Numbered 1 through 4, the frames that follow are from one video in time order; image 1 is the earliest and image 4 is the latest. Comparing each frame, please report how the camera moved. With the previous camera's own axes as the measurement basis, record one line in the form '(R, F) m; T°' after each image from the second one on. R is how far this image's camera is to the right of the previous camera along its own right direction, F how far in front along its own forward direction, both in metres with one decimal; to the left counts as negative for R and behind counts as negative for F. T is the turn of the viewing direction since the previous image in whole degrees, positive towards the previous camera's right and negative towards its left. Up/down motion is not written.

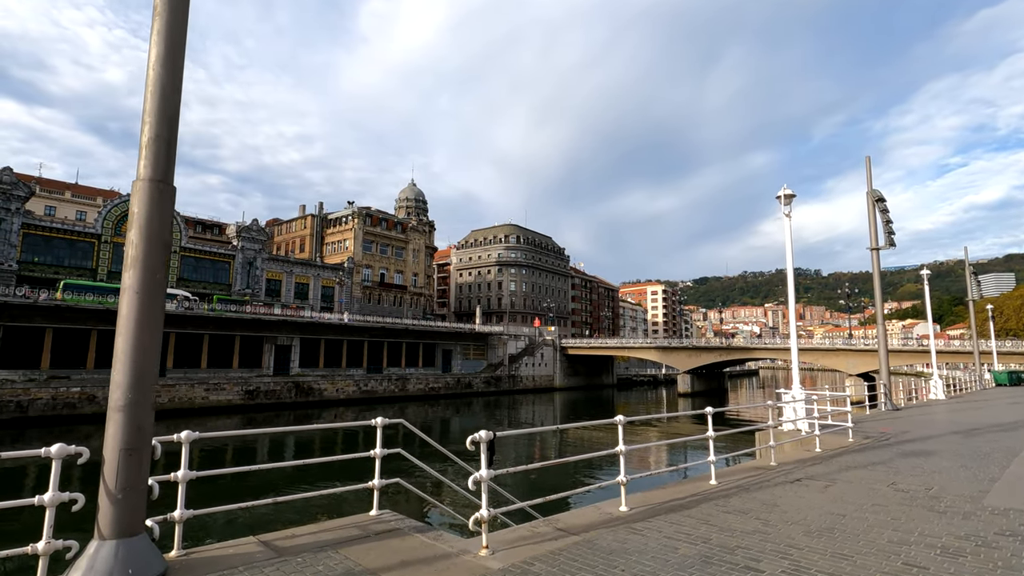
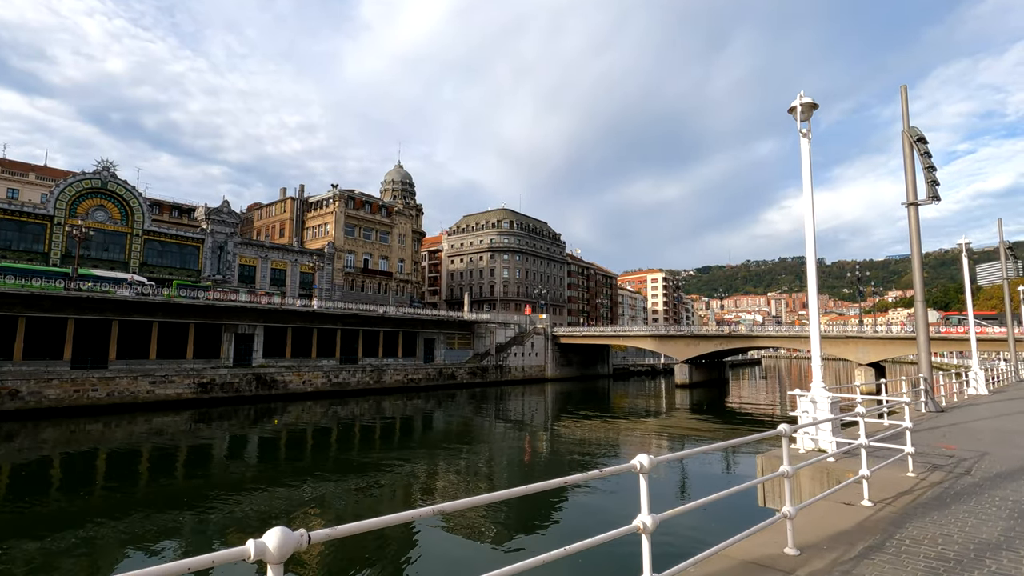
(+1.5, +3.3) m; 0°
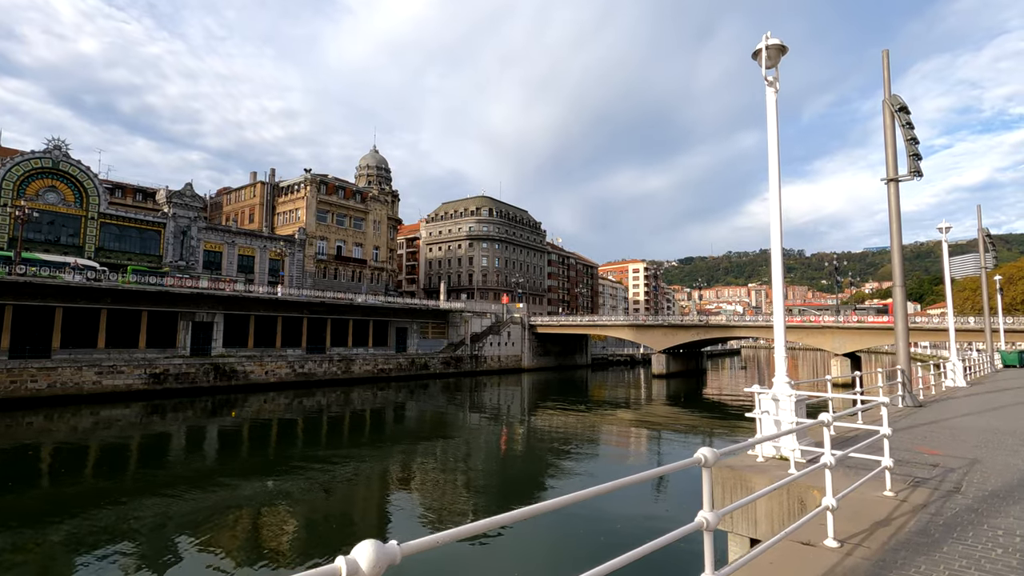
(+0.8, +1.2) m; +2°
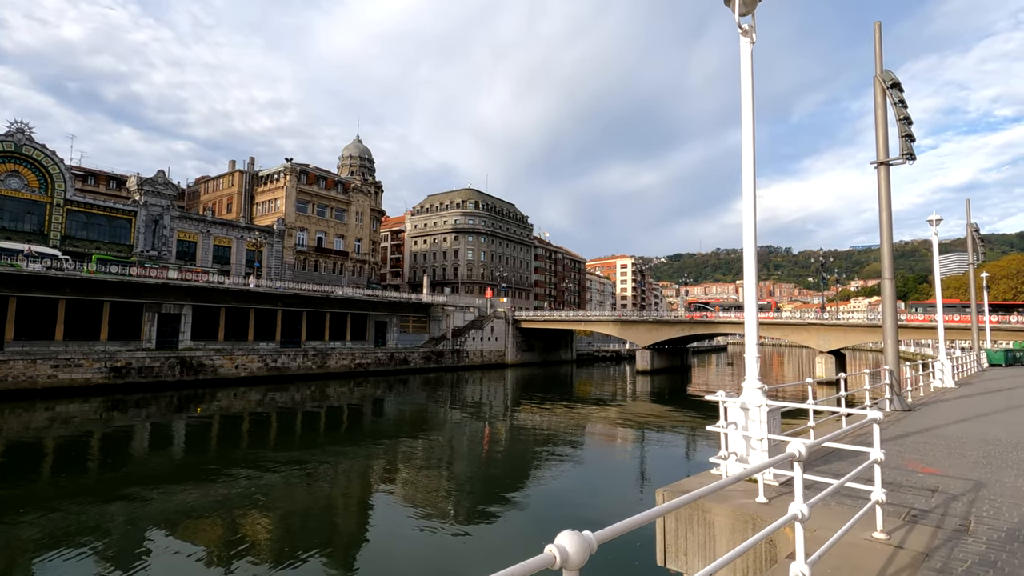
(+0.6, +1.0) m; +1°
